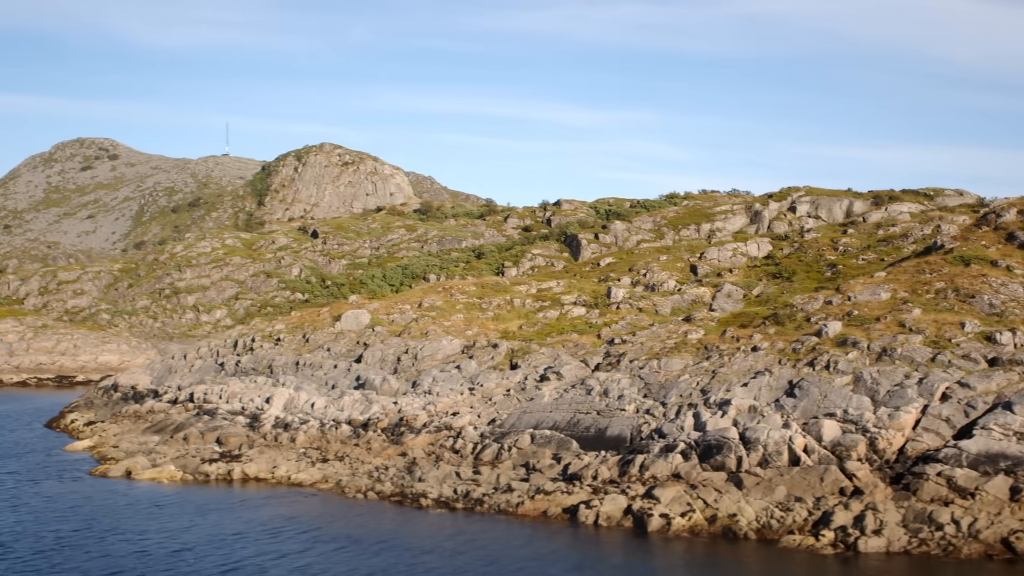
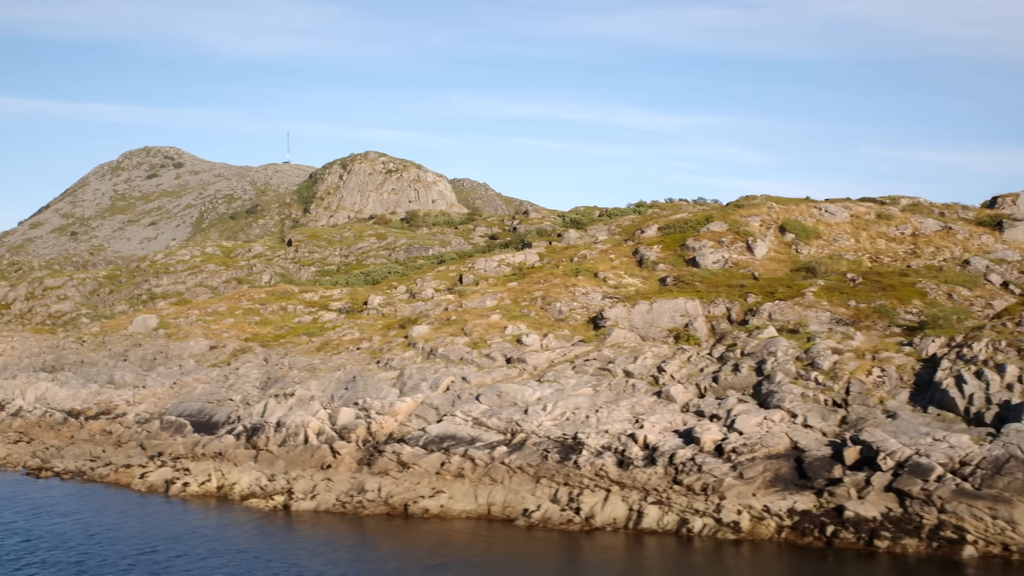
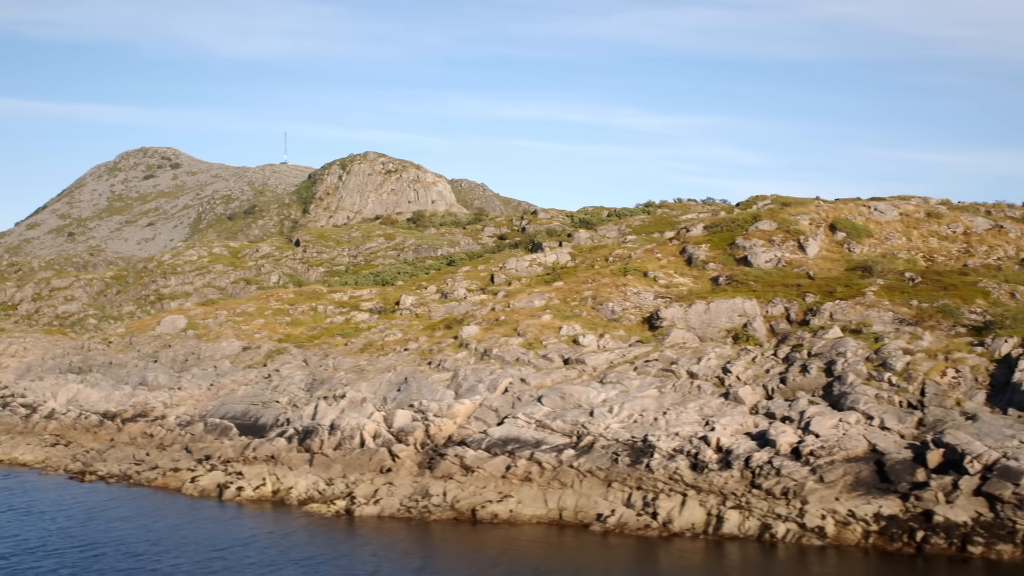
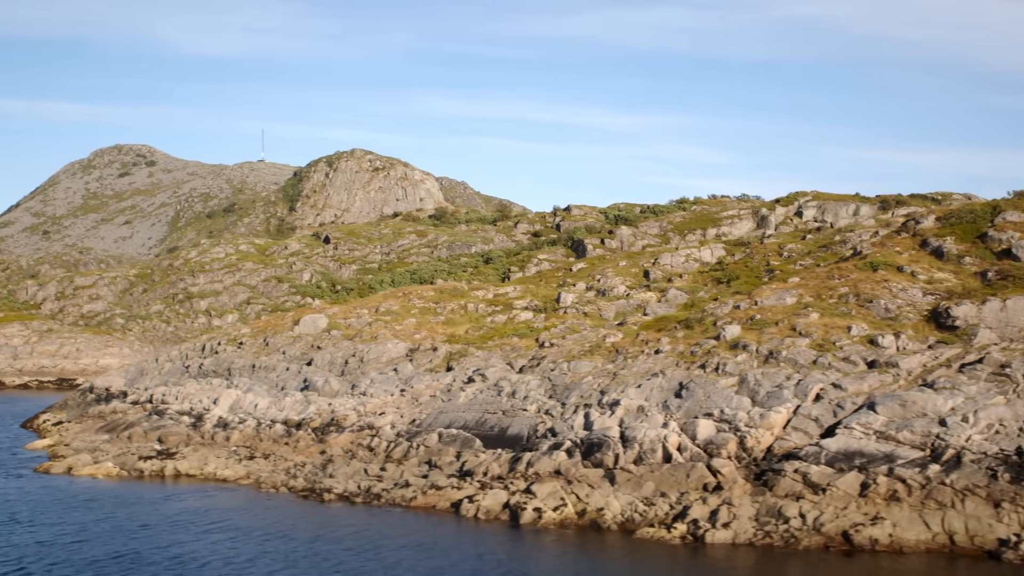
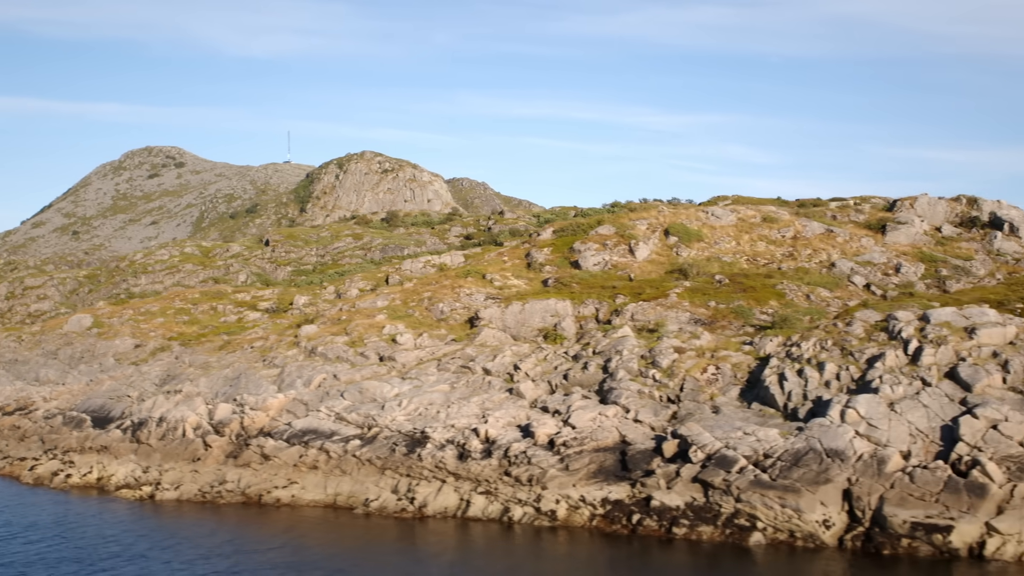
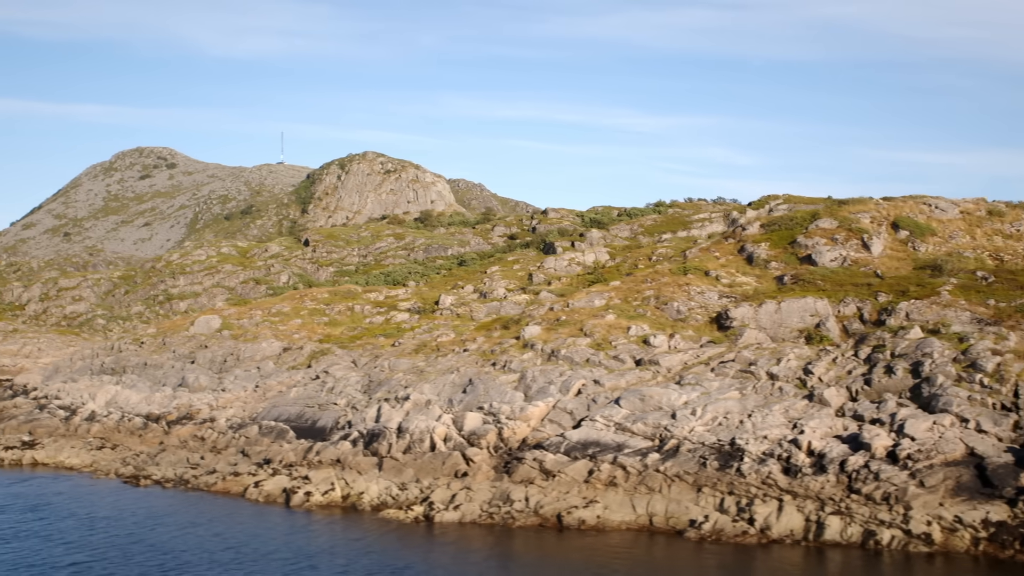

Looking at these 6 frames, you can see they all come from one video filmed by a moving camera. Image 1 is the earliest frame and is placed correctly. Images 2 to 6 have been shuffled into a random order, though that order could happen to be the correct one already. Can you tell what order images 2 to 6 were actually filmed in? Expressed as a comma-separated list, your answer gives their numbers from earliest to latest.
4, 6, 3, 2, 5
